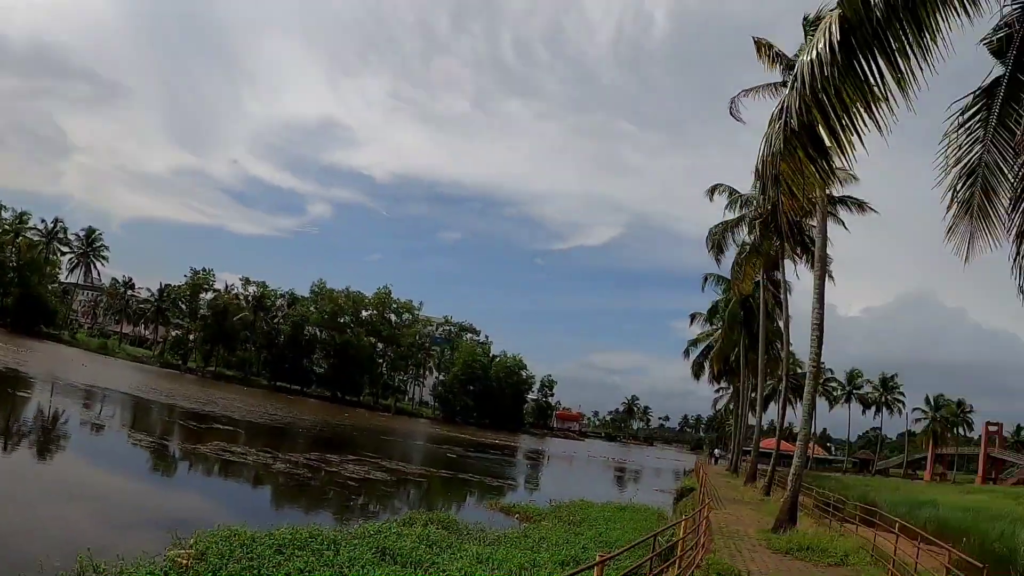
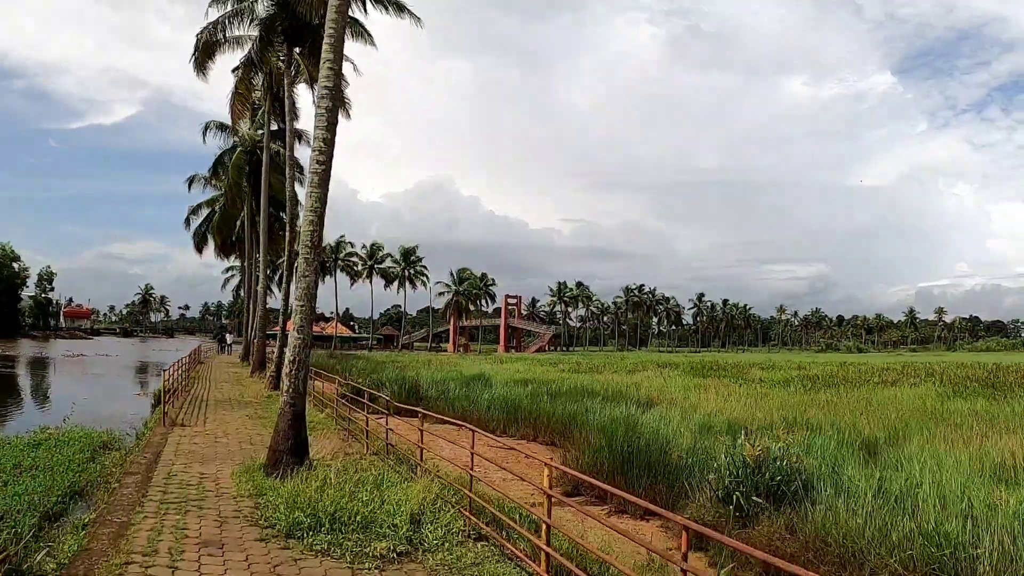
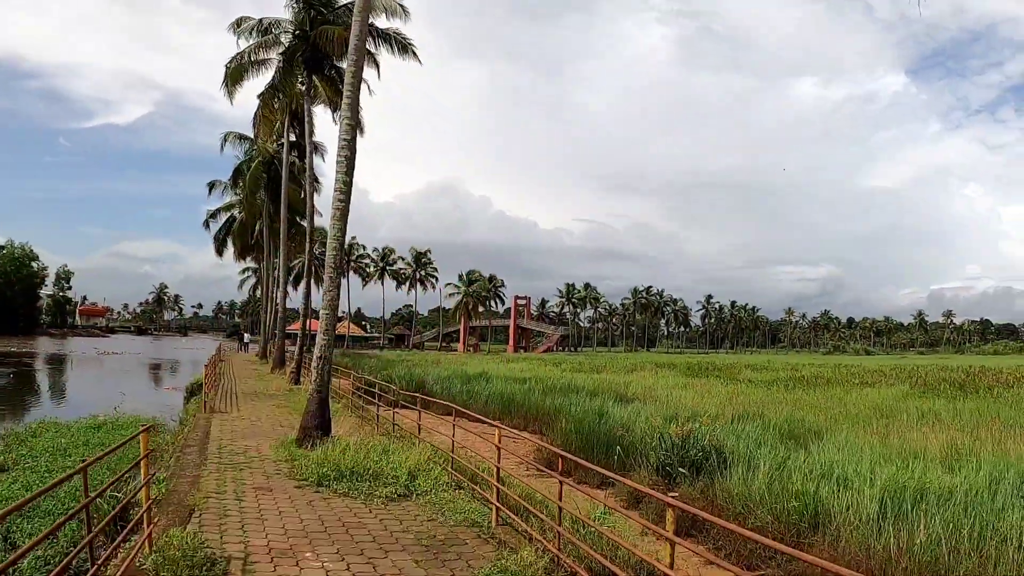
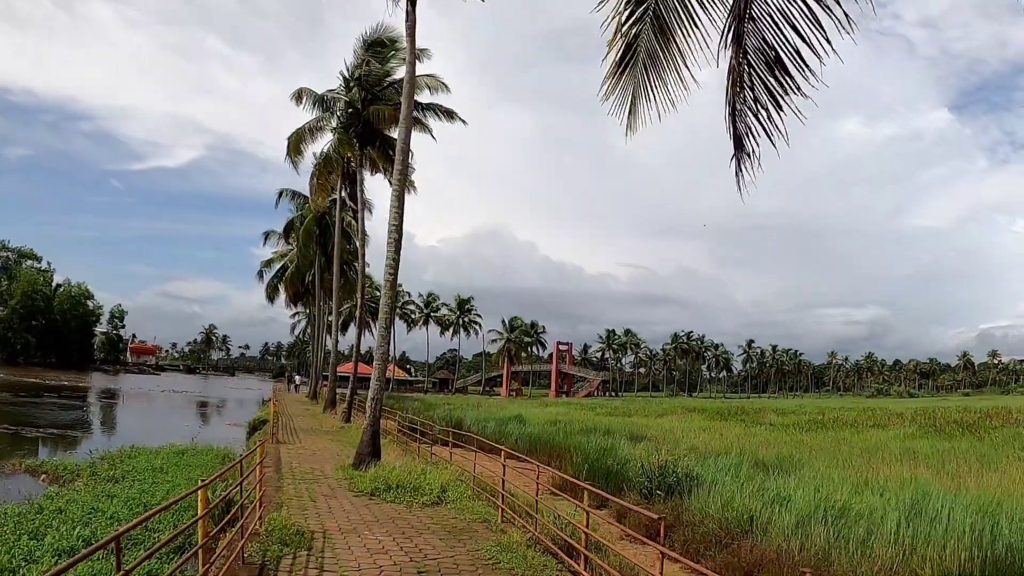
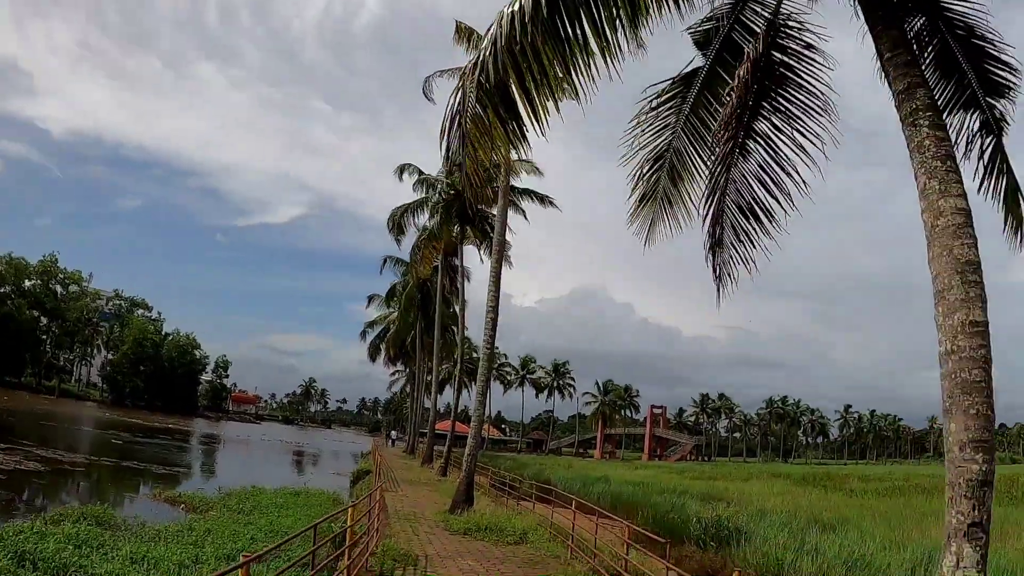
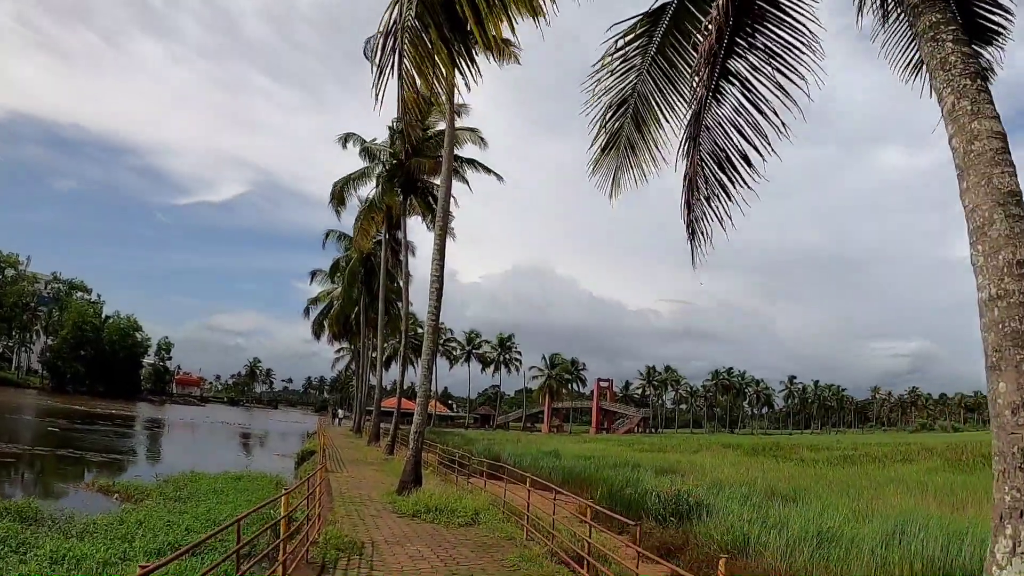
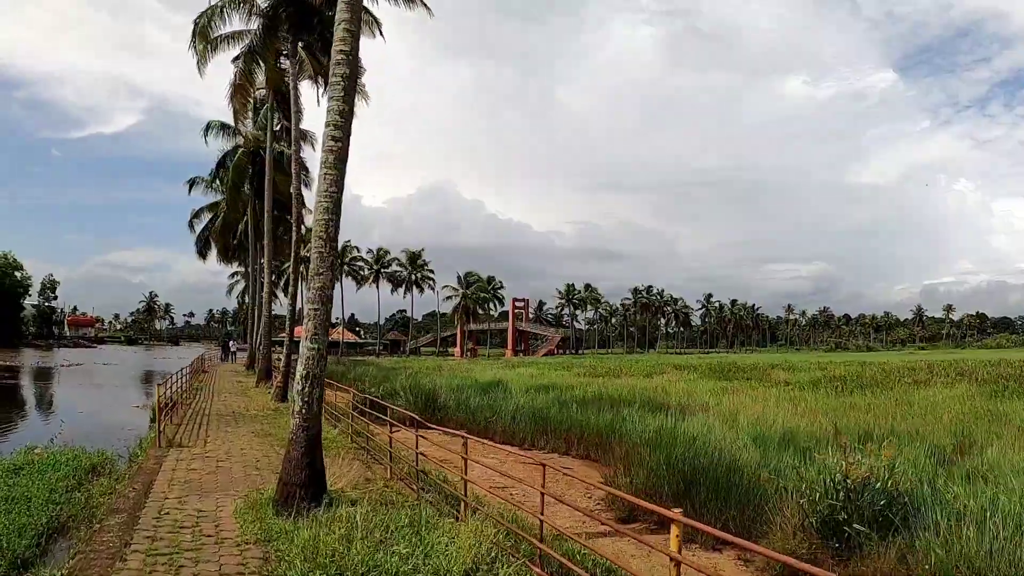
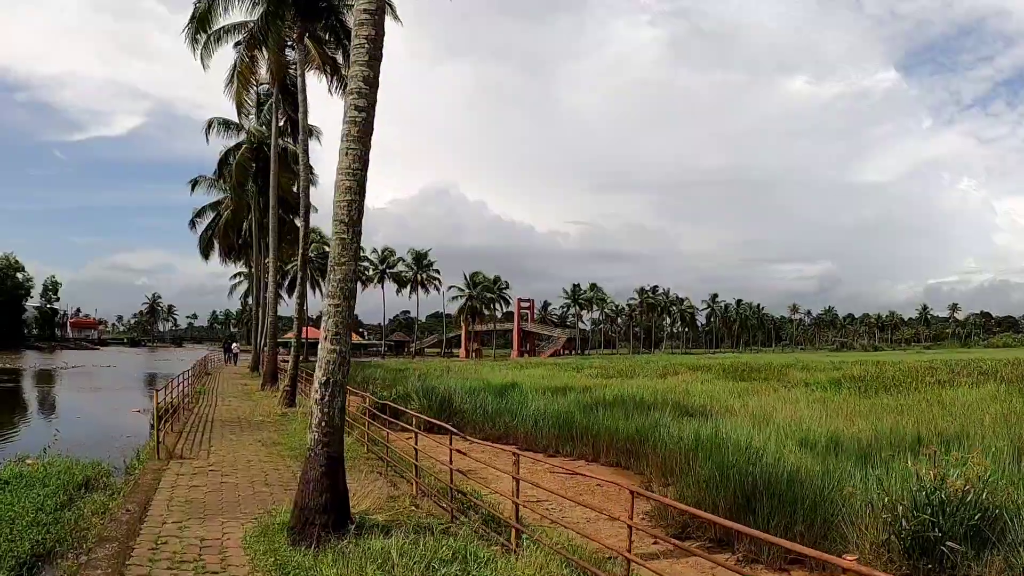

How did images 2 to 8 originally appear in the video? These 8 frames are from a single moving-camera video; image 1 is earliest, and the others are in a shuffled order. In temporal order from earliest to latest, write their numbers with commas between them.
5, 6, 4, 3, 2, 7, 8
